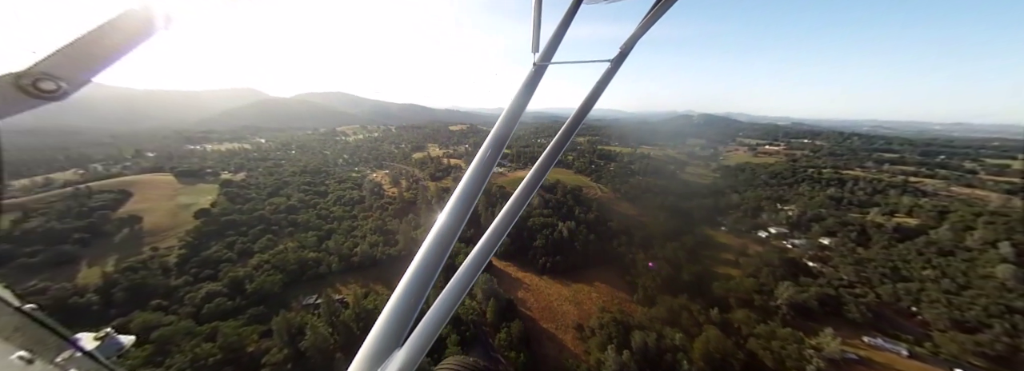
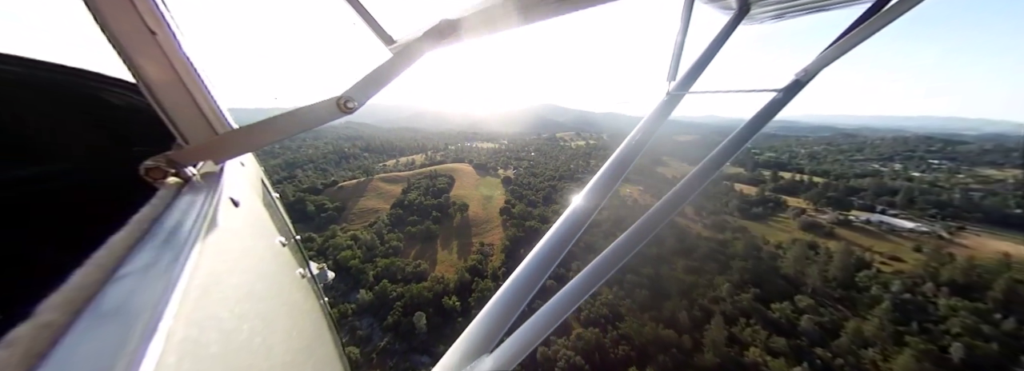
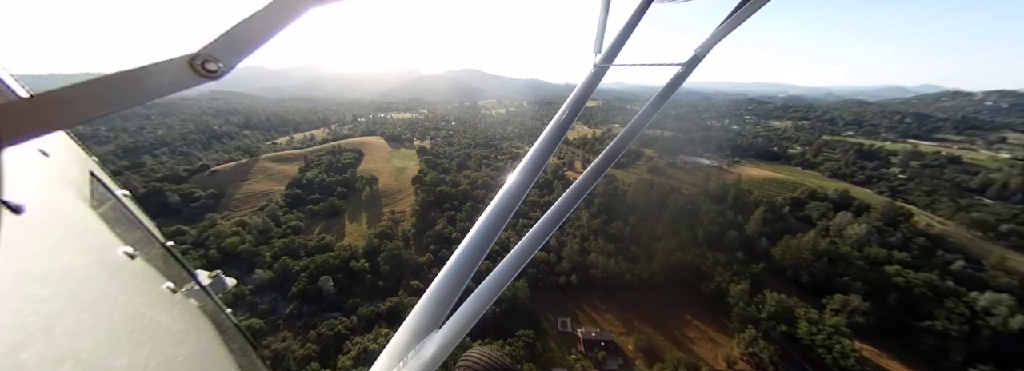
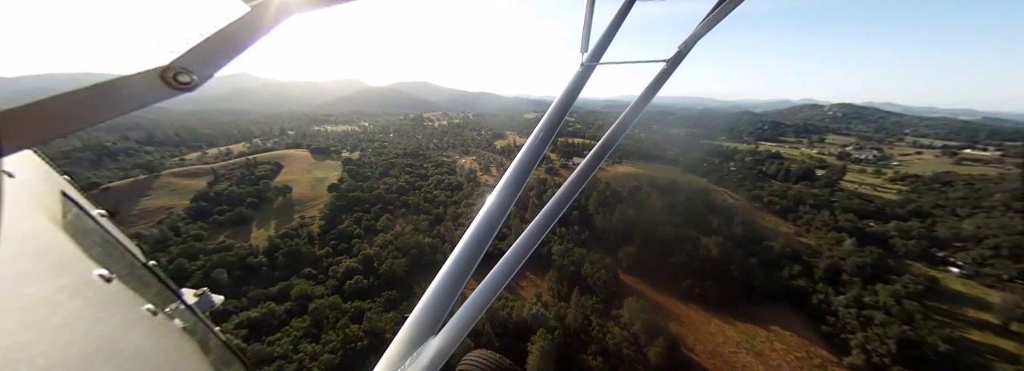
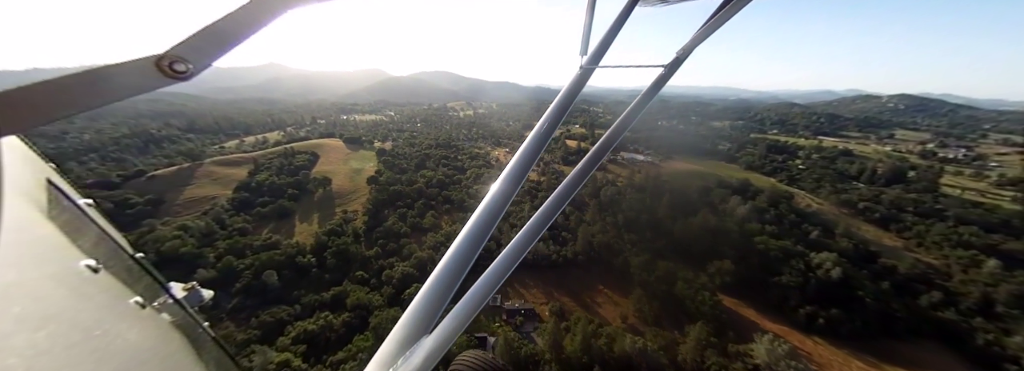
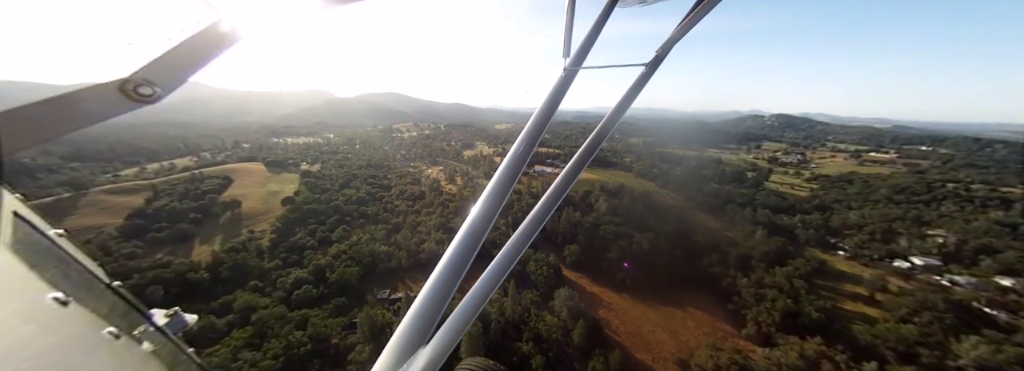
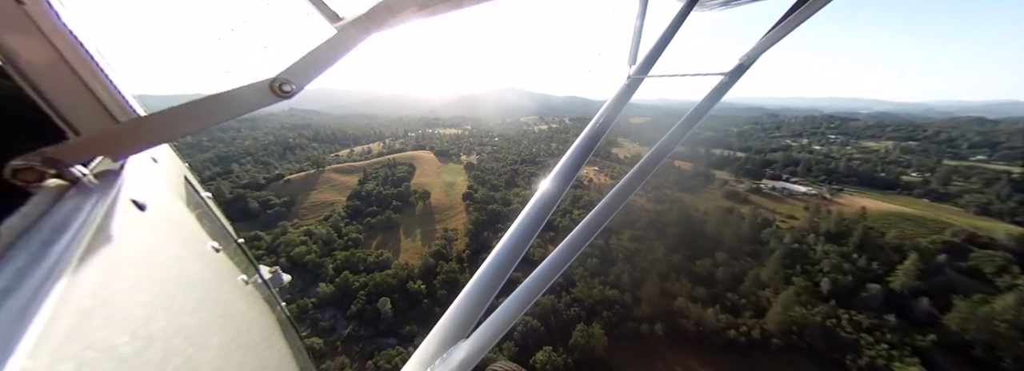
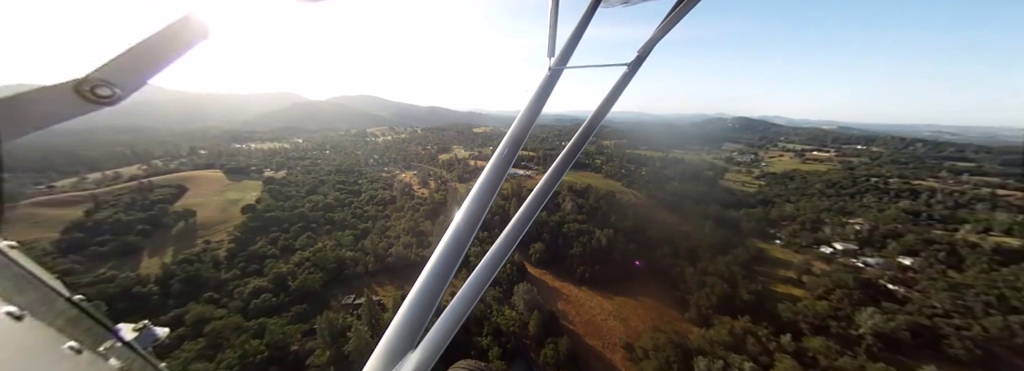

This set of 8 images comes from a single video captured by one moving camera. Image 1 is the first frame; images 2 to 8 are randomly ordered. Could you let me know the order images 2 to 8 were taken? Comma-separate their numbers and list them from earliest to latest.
8, 6, 4, 5, 3, 7, 2
